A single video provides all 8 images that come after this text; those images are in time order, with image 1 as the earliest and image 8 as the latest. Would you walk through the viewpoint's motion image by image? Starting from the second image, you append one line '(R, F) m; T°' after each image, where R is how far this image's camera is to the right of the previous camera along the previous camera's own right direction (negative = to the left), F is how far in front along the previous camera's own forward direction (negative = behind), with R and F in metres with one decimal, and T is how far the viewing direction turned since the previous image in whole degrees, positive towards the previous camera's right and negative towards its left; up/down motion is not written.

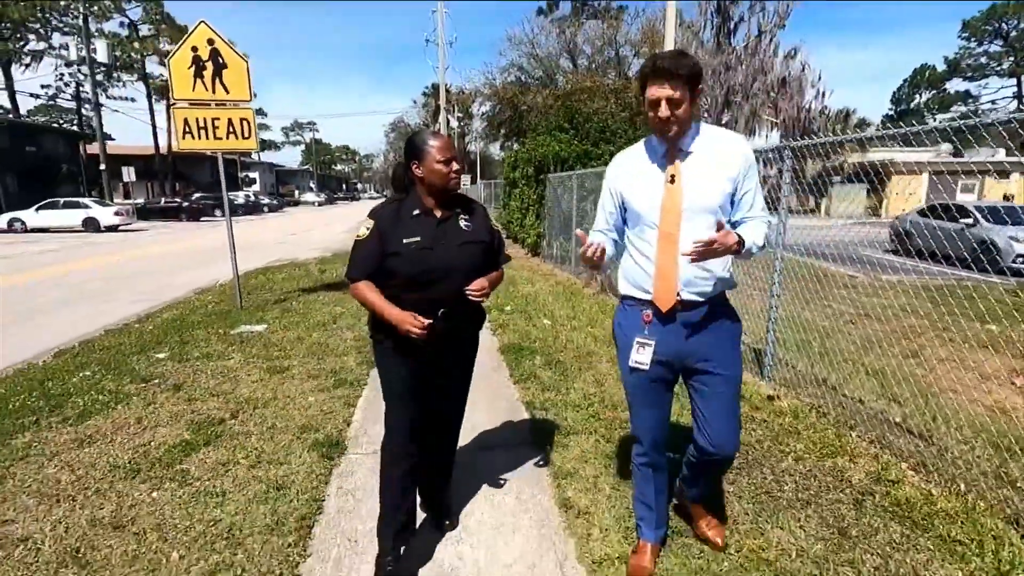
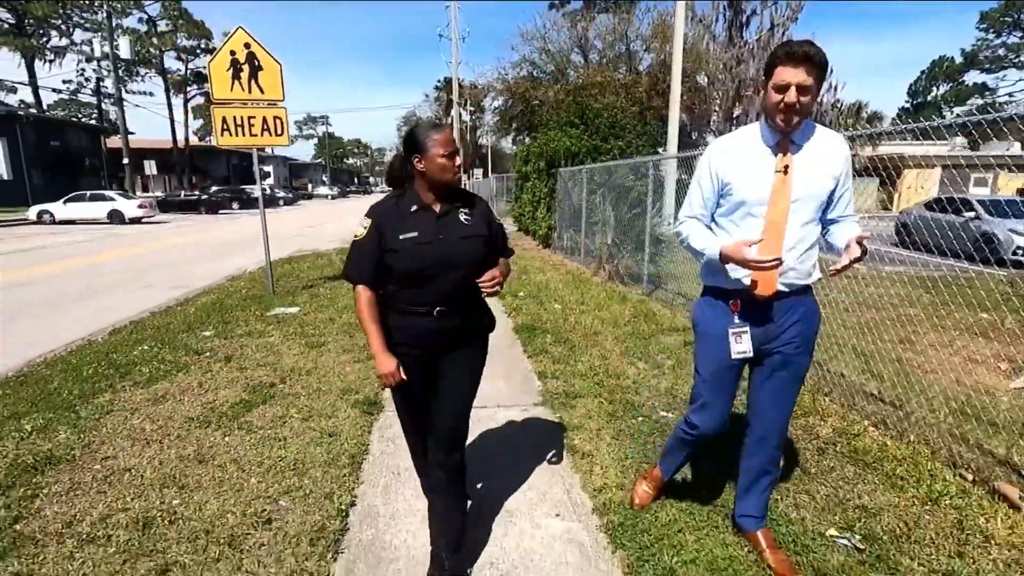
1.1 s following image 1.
(0.0, -0.5) m; -1°
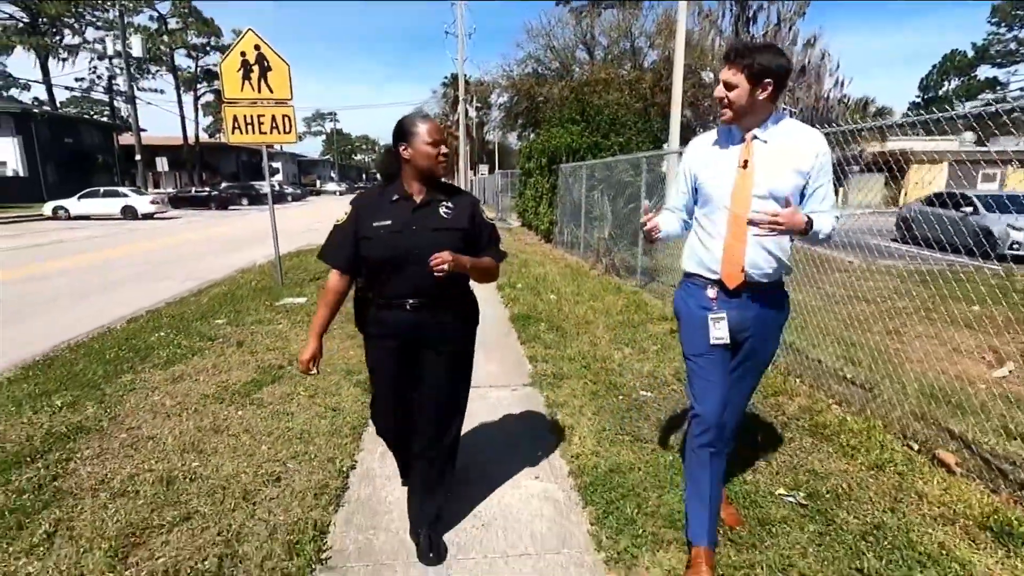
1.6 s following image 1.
(+0.1, -0.3) m; -1°
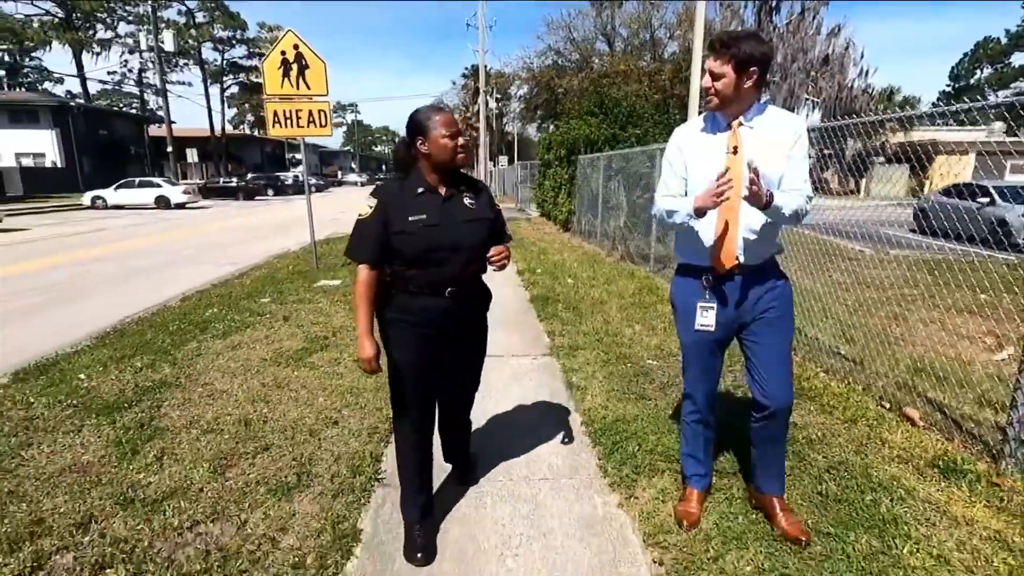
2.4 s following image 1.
(0.0, -0.5) m; -2°
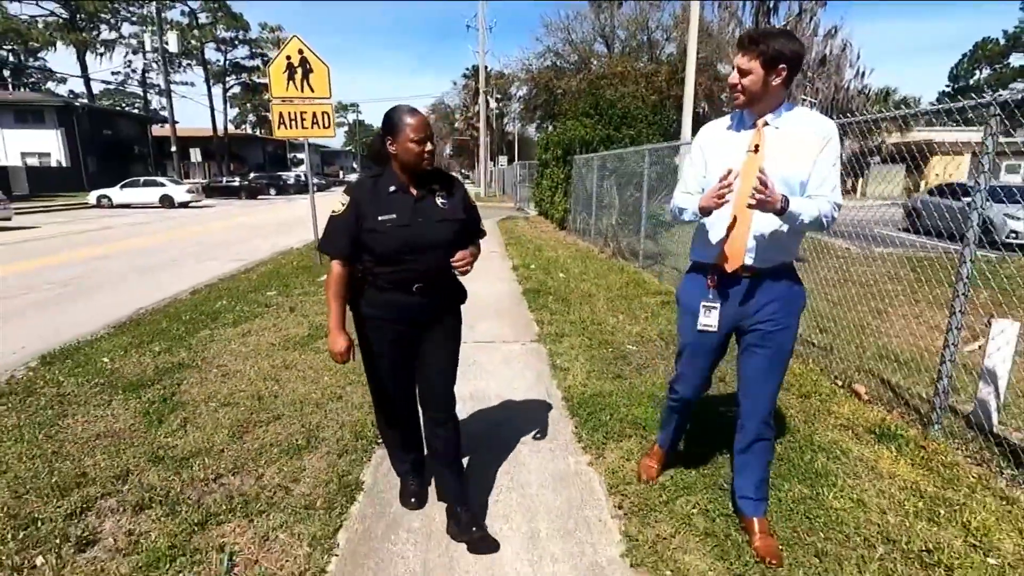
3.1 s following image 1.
(+0.1, -0.4) m; 0°
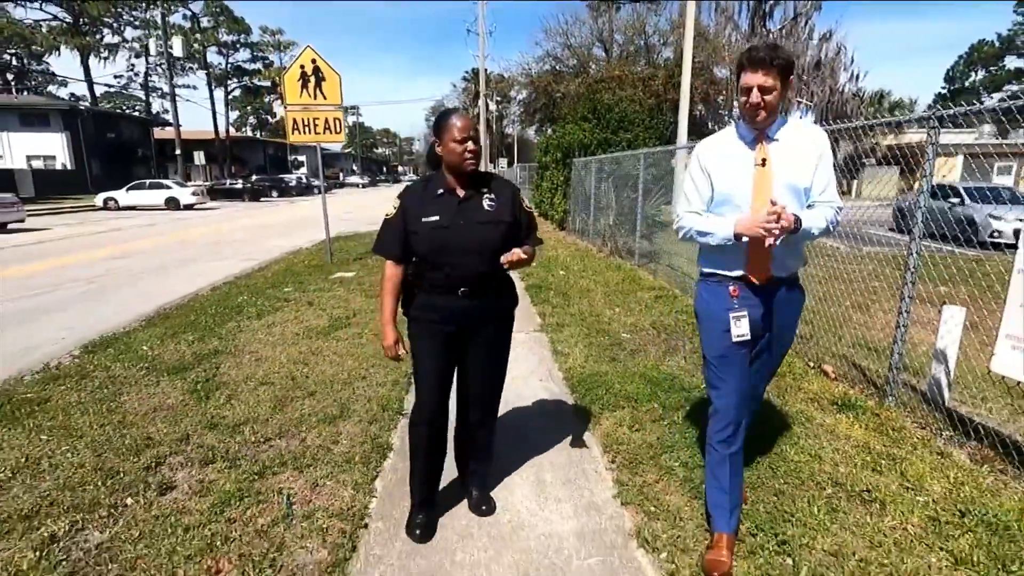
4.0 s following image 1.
(-0.1, -0.5) m; 0°
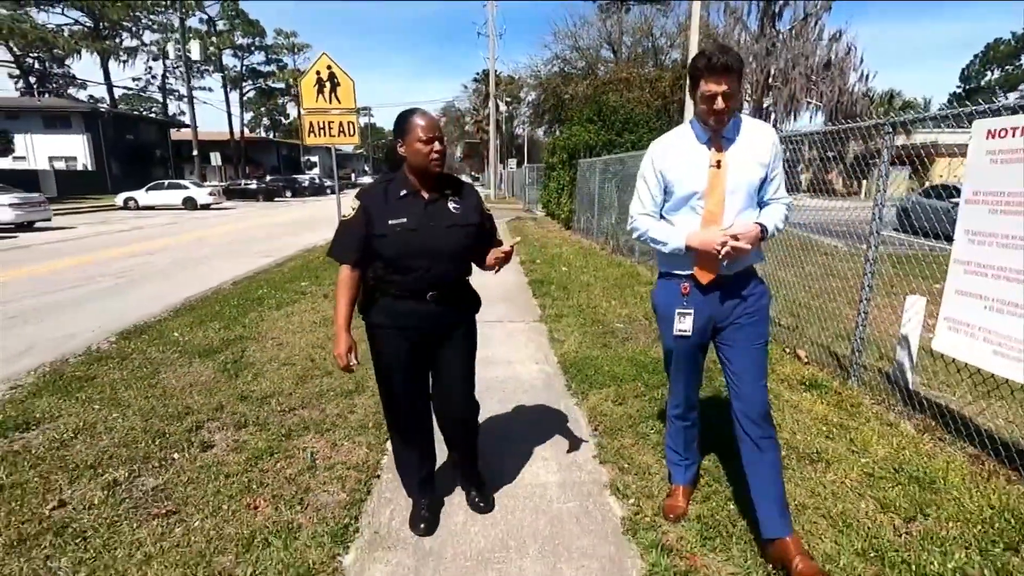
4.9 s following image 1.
(+0.1, -0.4) m; -1°
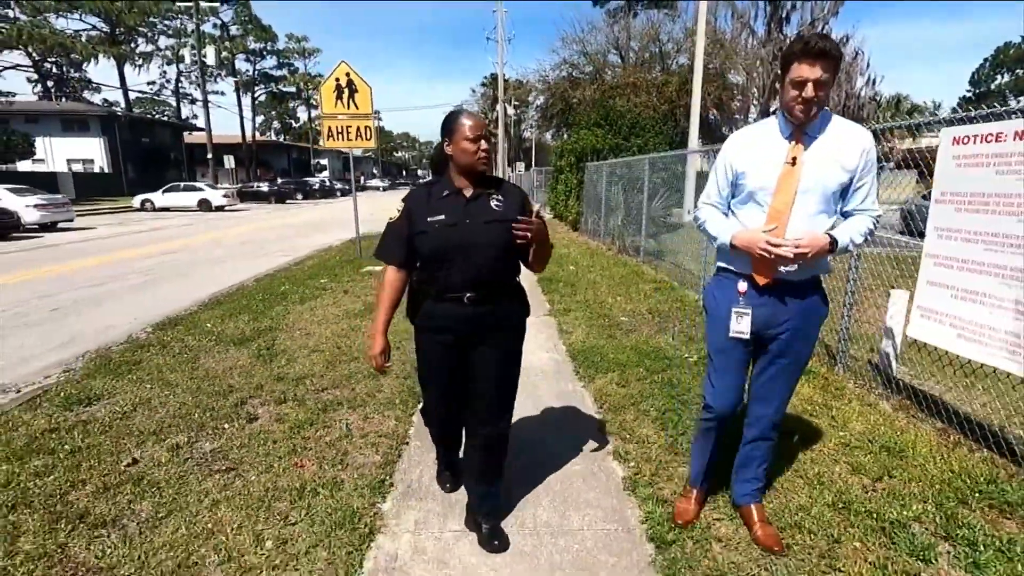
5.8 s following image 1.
(0.0, -0.4) m; -1°
